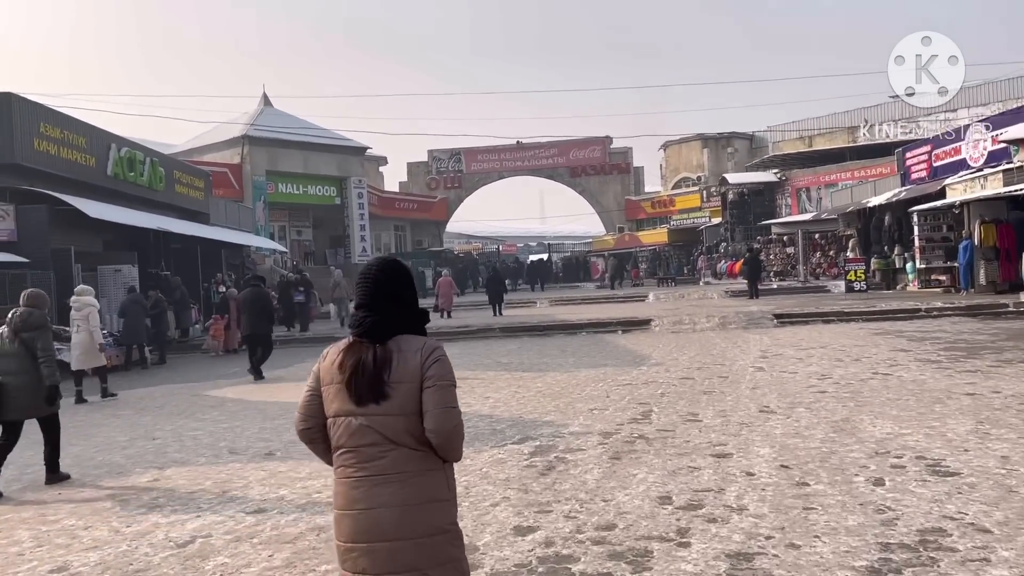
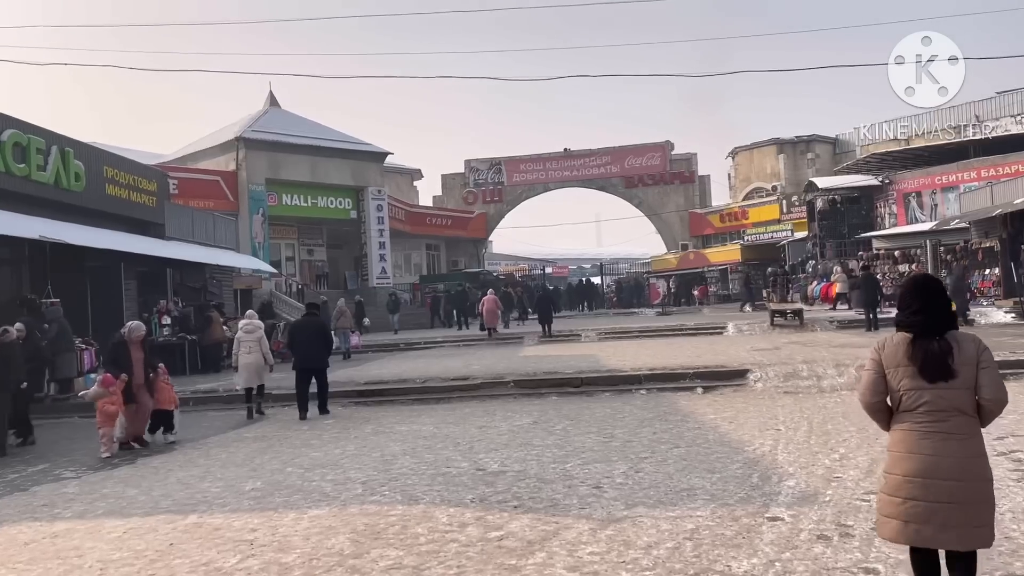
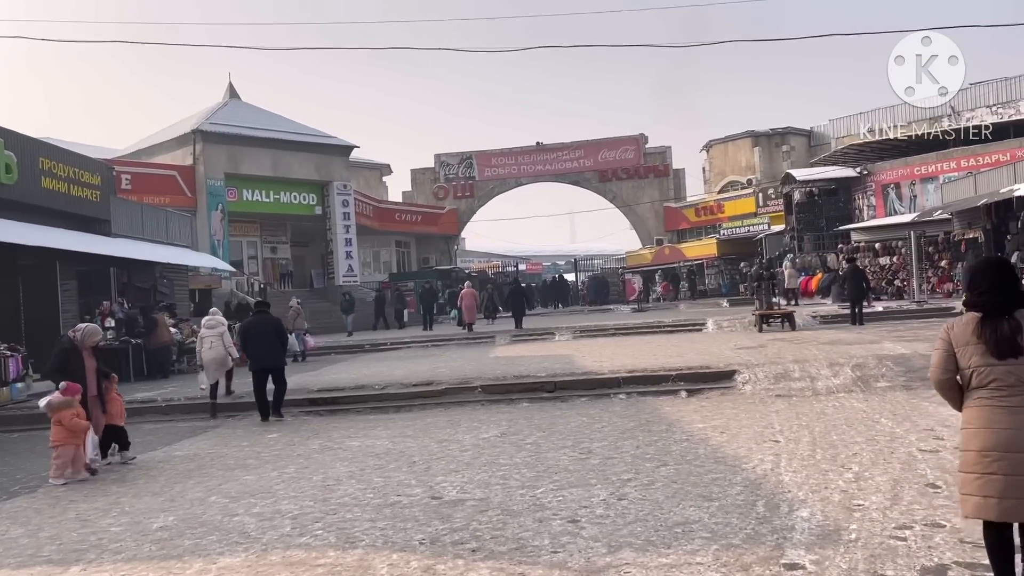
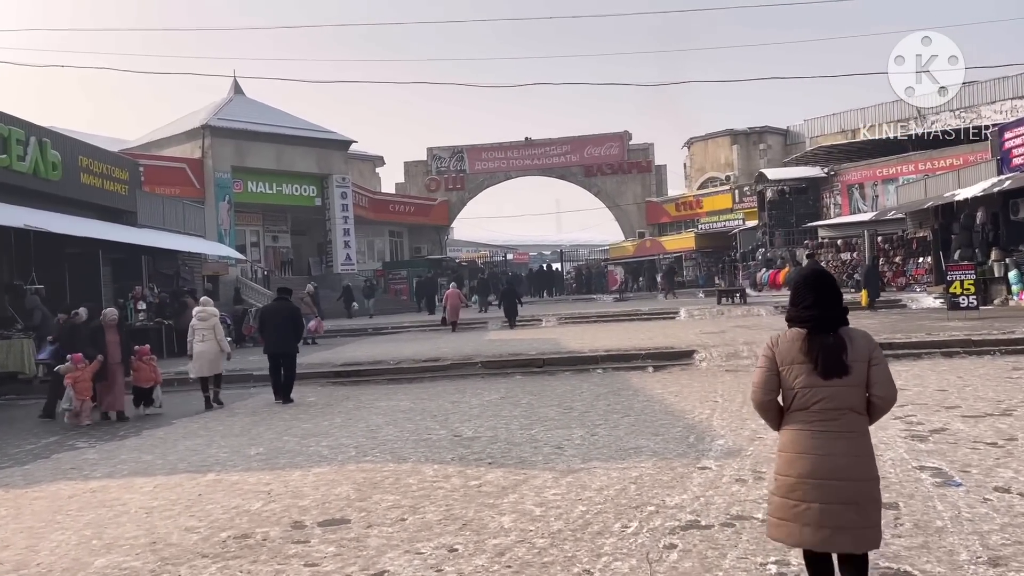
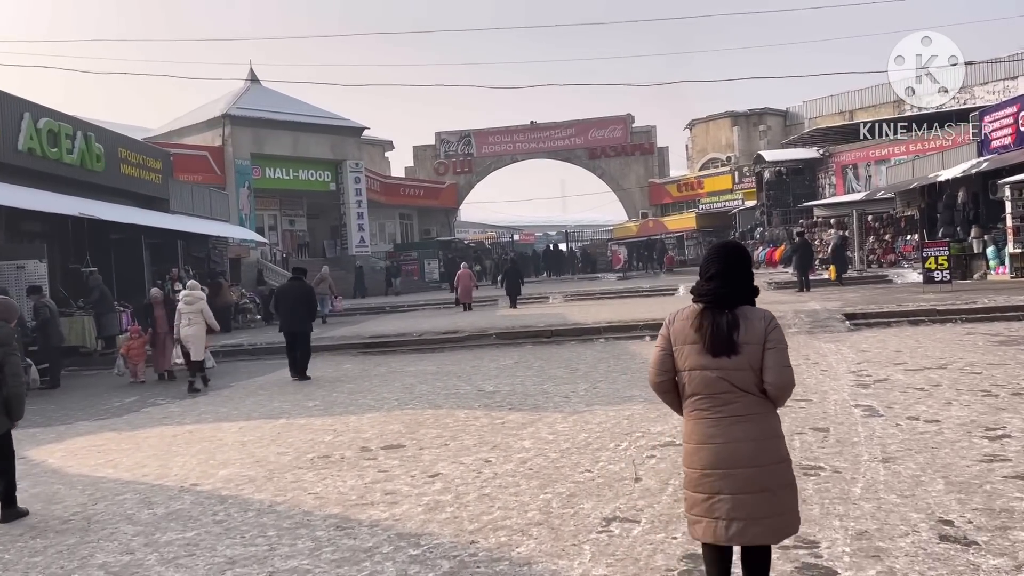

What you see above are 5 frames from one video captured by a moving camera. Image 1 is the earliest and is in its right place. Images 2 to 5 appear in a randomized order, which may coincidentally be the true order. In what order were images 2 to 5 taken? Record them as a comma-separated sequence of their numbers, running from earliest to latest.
5, 4, 2, 3
